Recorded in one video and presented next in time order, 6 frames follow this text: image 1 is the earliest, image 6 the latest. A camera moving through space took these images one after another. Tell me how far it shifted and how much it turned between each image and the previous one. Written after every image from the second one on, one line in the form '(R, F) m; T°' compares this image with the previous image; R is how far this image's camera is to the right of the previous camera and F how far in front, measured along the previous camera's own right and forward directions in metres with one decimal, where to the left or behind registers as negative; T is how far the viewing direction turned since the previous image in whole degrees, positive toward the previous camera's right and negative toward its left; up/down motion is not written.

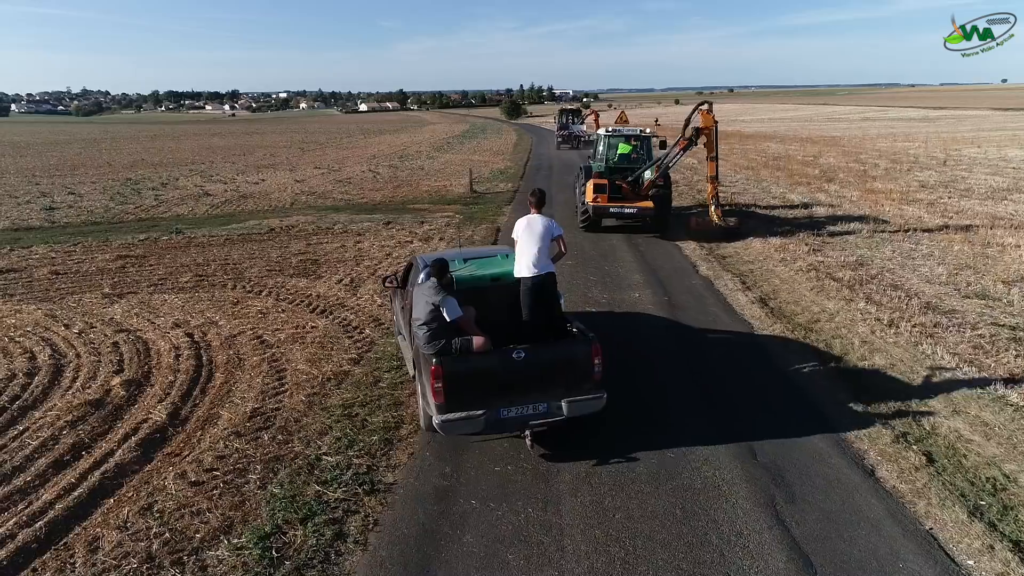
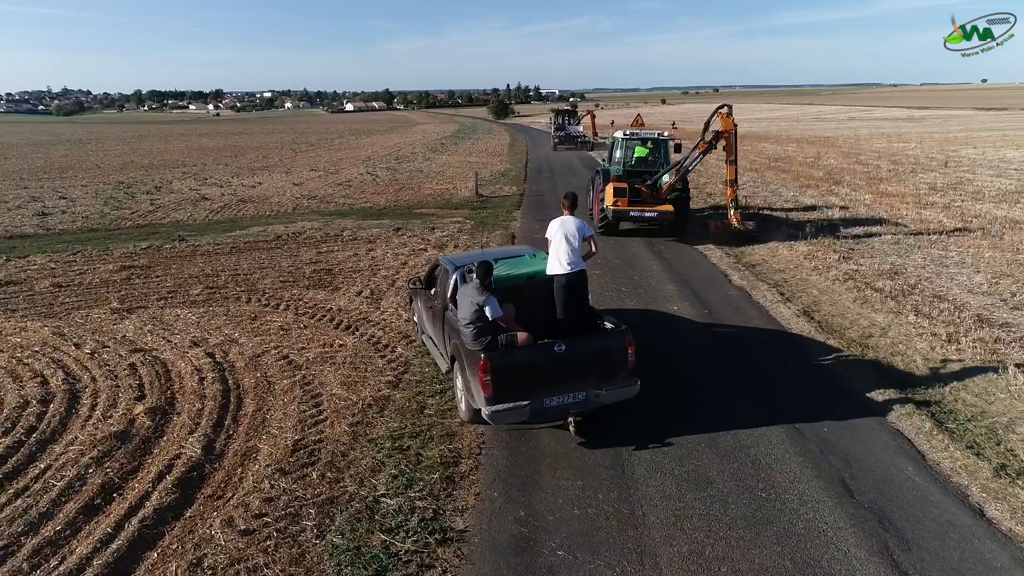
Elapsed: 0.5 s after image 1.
(-0.6, +0.4) m; +1°
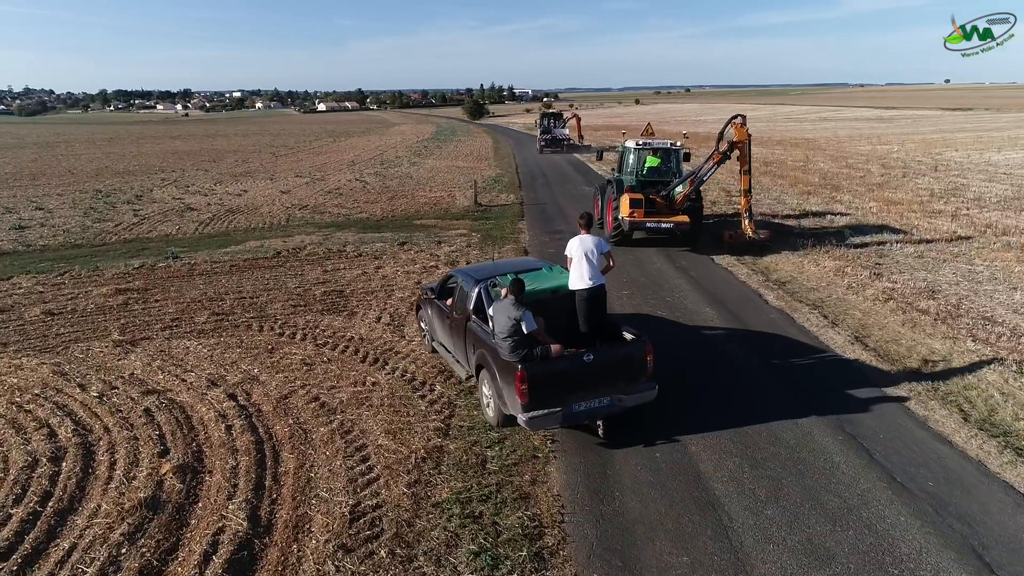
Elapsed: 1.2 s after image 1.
(-0.8, +0.6) m; +2°
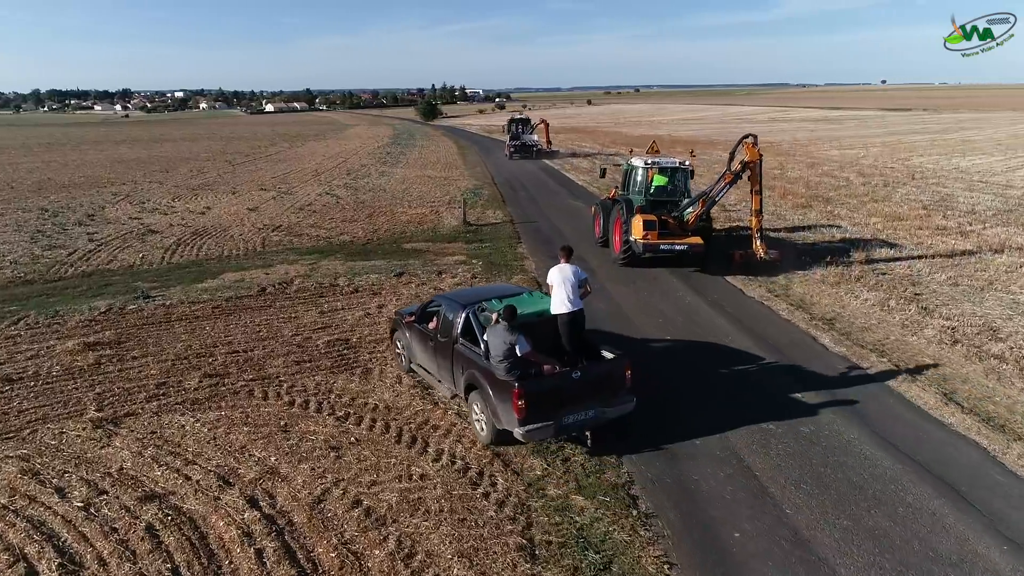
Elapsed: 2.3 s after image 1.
(-1.0, +1.2) m; +4°
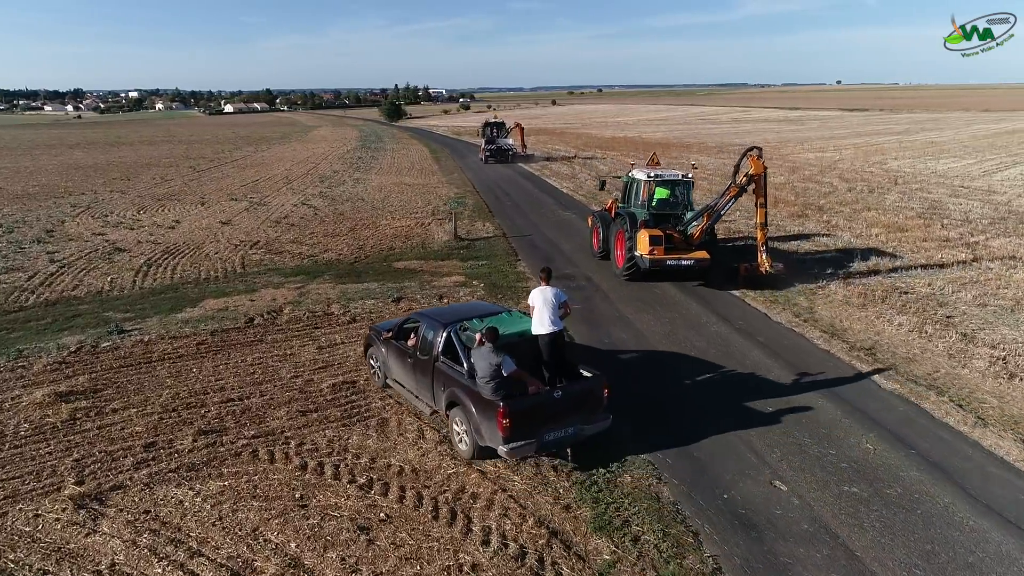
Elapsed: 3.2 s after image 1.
(-0.7, +0.9) m; +3°
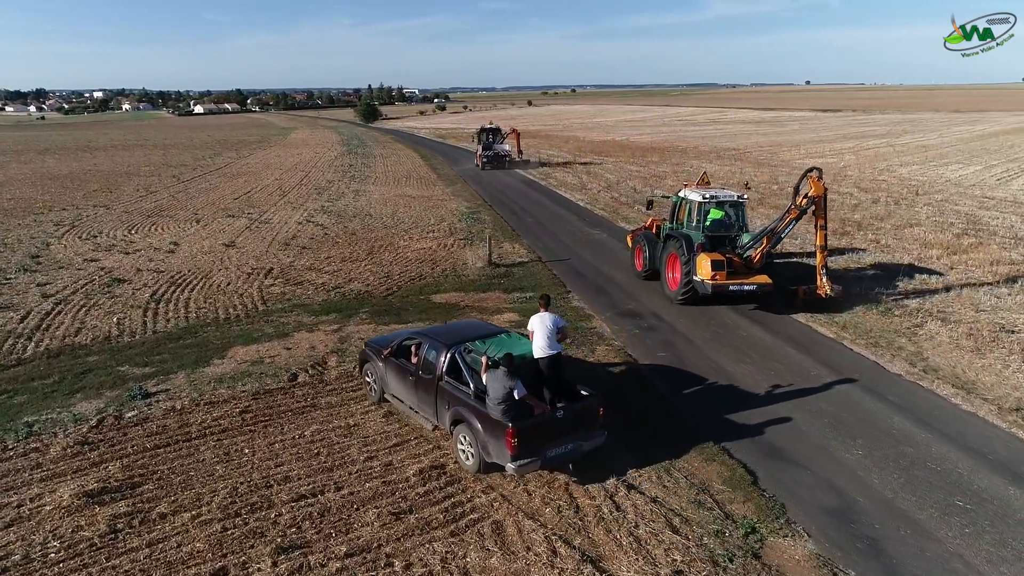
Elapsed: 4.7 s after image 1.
(-1.6, +1.4) m; +2°
